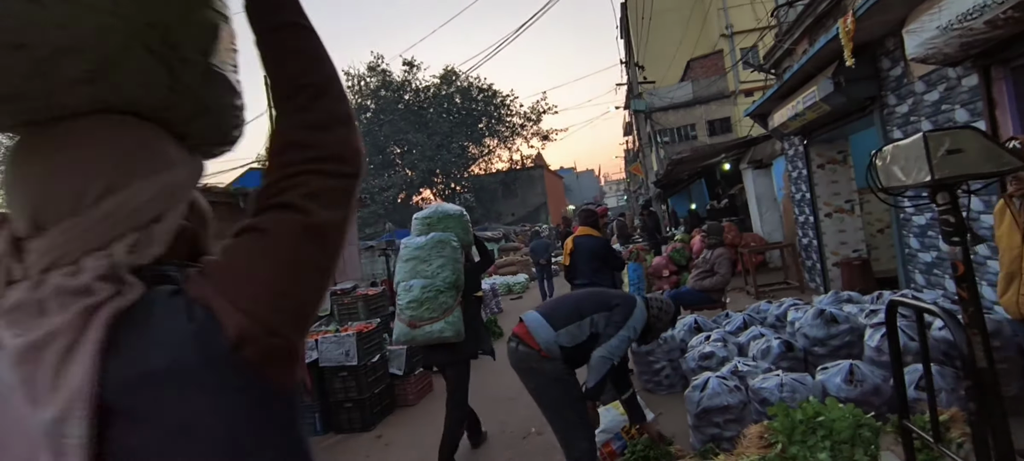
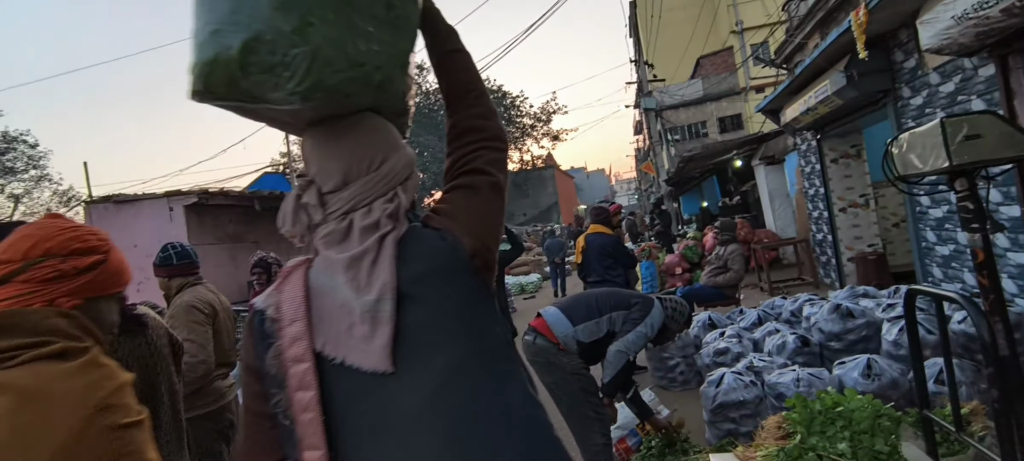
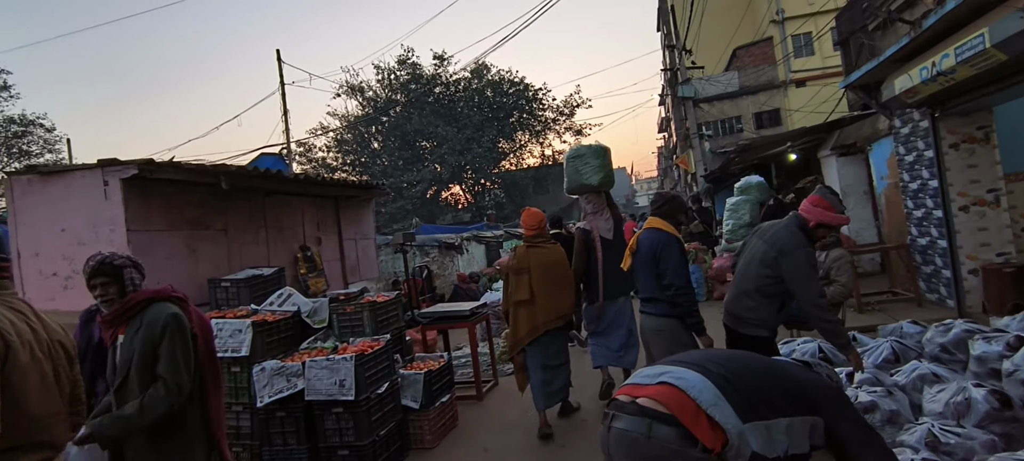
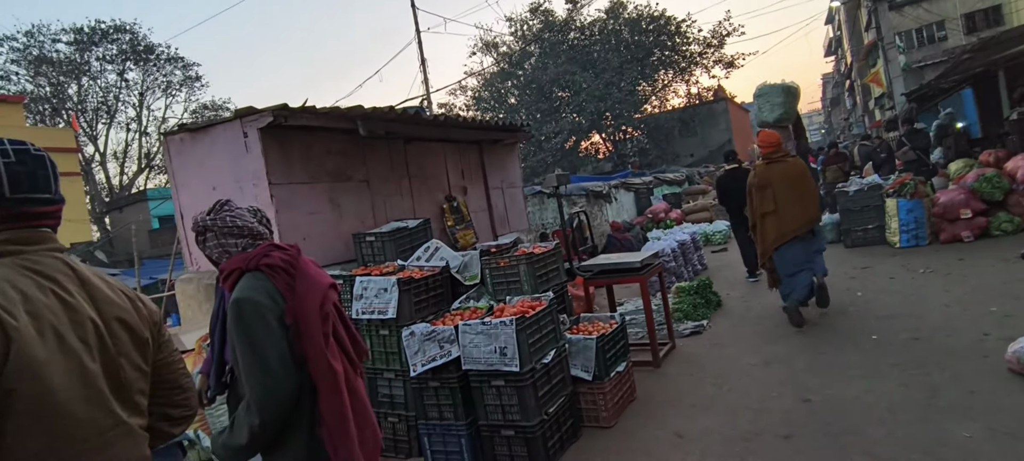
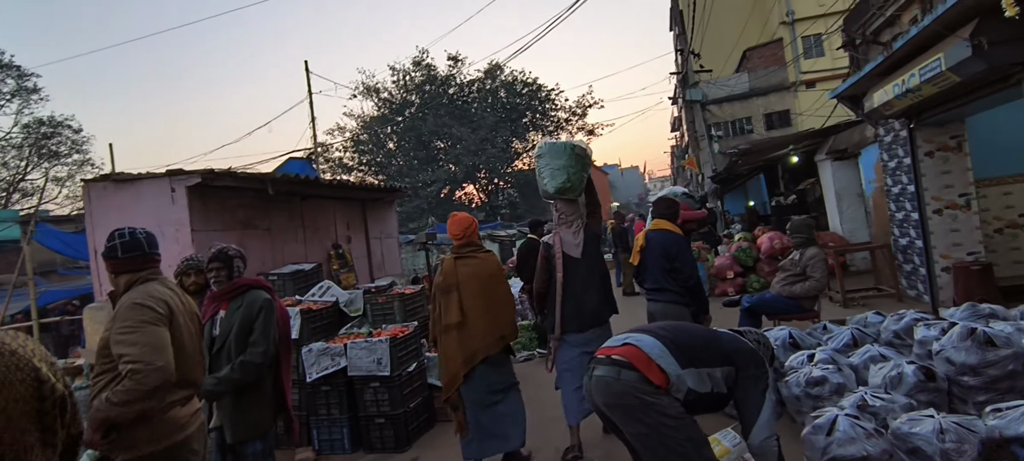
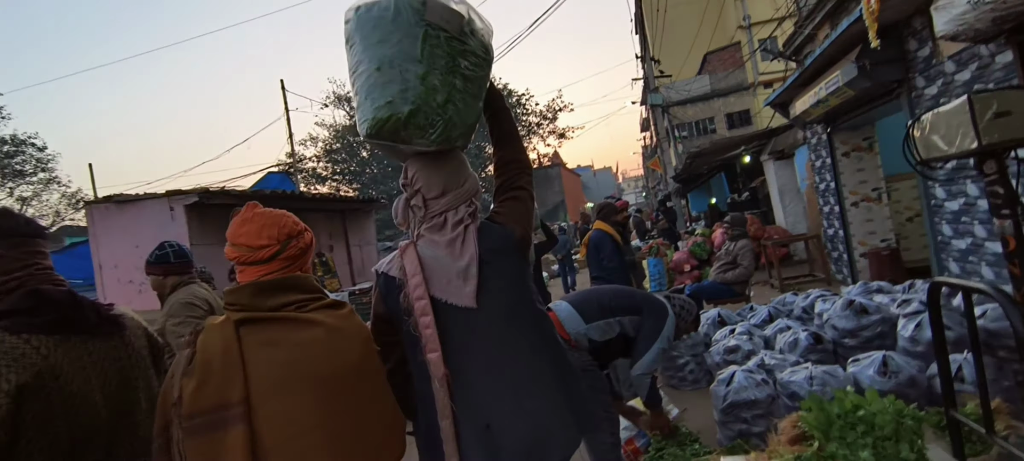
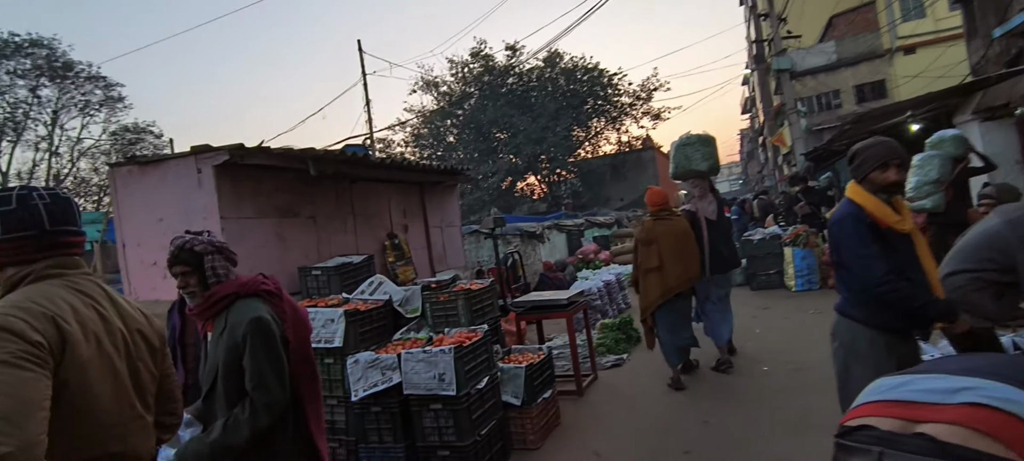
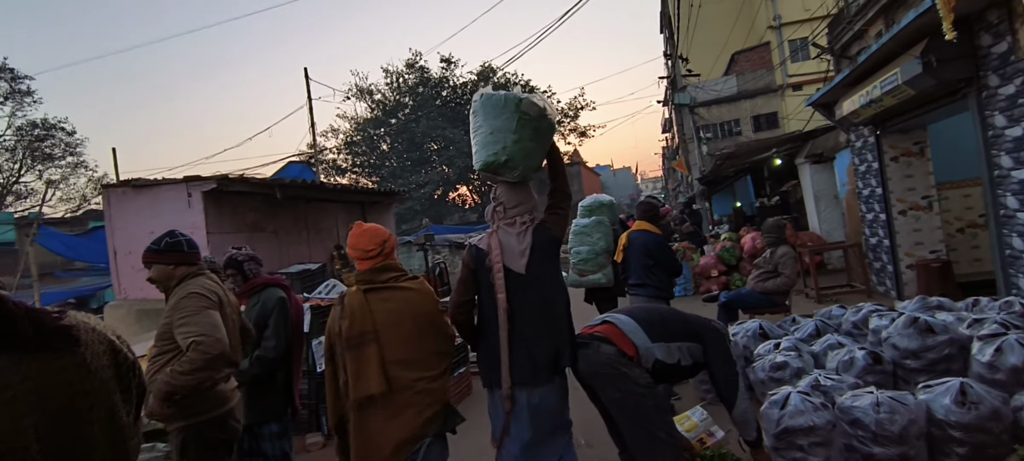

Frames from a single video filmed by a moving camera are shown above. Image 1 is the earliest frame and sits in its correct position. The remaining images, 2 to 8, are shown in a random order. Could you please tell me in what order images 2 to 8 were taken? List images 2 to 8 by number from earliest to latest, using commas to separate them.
2, 6, 8, 5, 3, 7, 4
